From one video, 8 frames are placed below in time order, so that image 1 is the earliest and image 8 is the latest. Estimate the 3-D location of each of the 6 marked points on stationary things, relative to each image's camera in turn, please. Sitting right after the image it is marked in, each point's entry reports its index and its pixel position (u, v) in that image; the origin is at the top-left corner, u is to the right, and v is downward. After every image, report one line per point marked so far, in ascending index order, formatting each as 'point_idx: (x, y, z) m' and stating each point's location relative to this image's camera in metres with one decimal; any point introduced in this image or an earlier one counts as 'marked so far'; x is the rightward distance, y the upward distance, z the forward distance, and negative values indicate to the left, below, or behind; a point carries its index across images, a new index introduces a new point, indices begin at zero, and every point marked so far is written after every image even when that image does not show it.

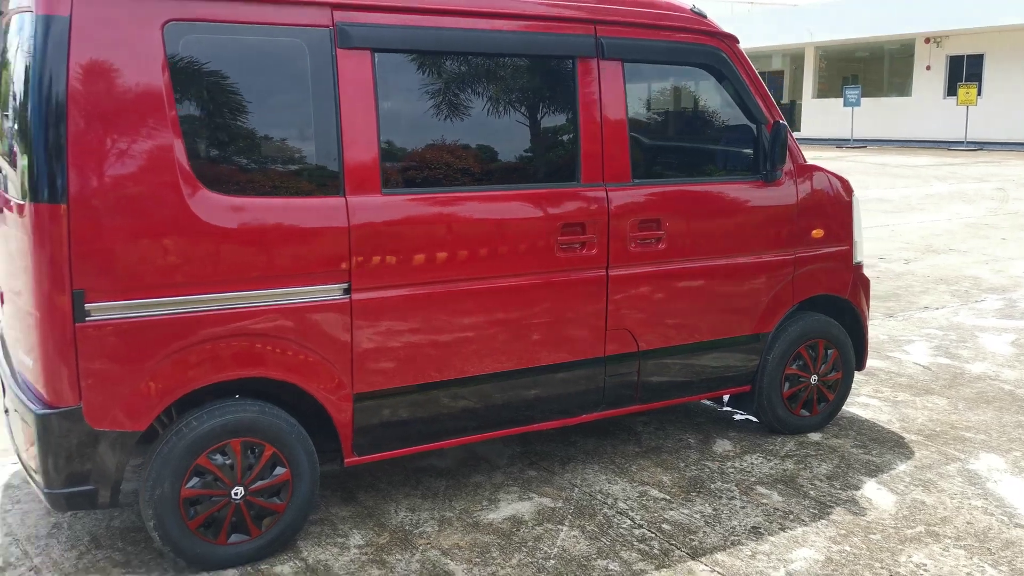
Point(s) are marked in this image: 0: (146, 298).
0: (-1.2, 0.0, +2.7) m
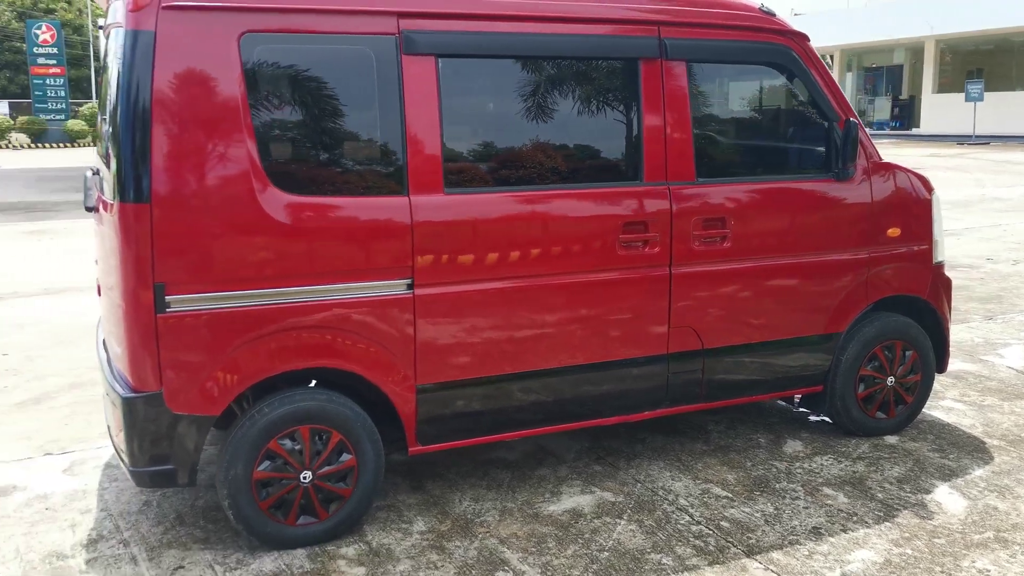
0: (-1.0, 0.0, +2.9) m
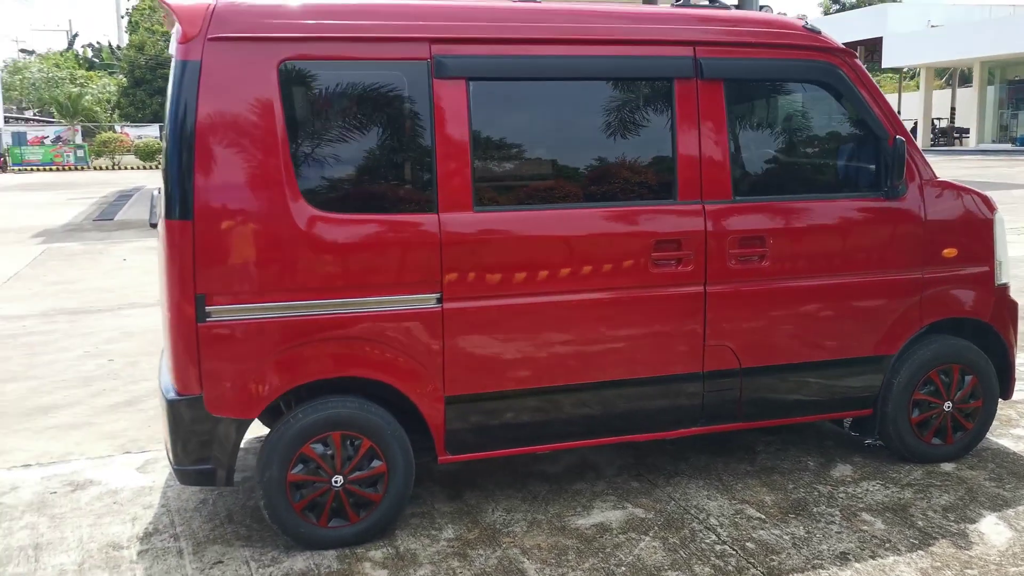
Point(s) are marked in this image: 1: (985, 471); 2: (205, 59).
0: (-1.0, -0.1, +3.1) m
1: (+2.3, -0.9, +3.9) m
2: (-1.1, +0.8, +3.0) m
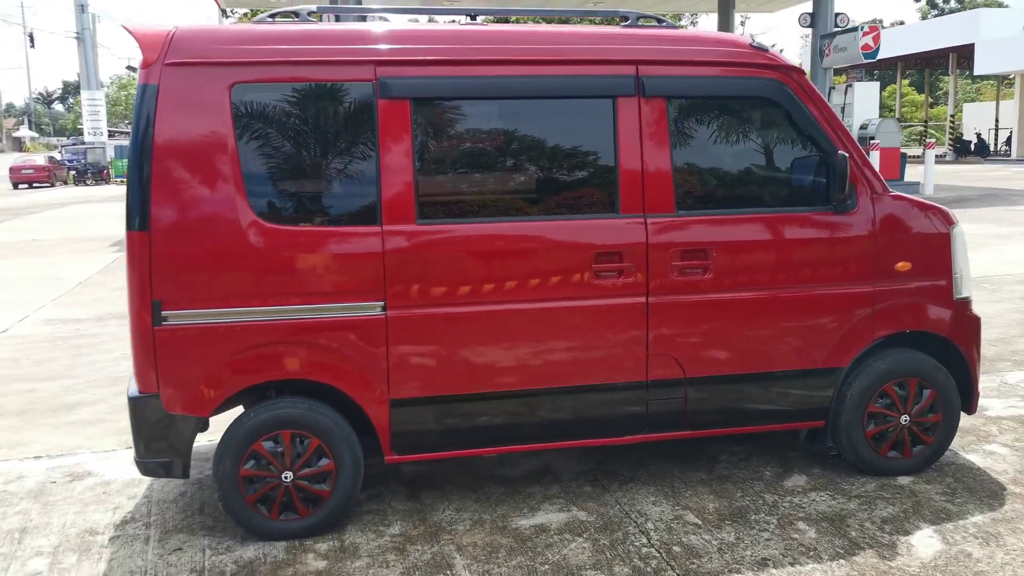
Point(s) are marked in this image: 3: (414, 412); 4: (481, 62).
0: (-1.2, -0.1, +3.3) m
1: (+2.0, -0.9, +3.9) m
2: (-1.4, +0.8, +3.2) m
3: (-0.4, -0.5, +3.6) m
4: (-0.1, +1.0, +3.5) m
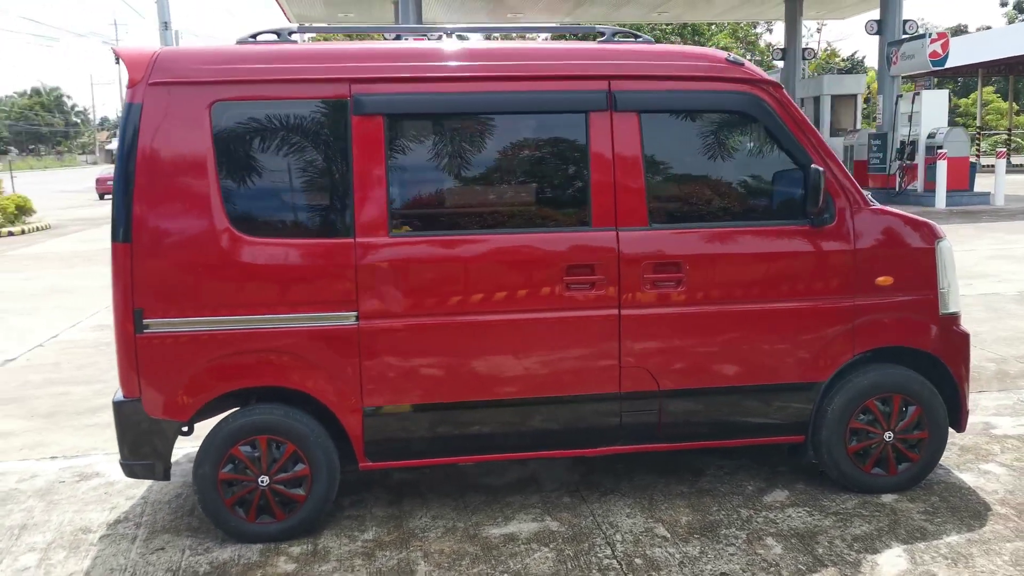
0: (-1.4, -0.1, +3.4) m
1: (+1.9, -1.0, +3.8) m
2: (-1.5, +0.8, +3.4) m
3: (-0.6, -0.6, +3.6) m
4: (-0.2, +0.9, +3.6) m
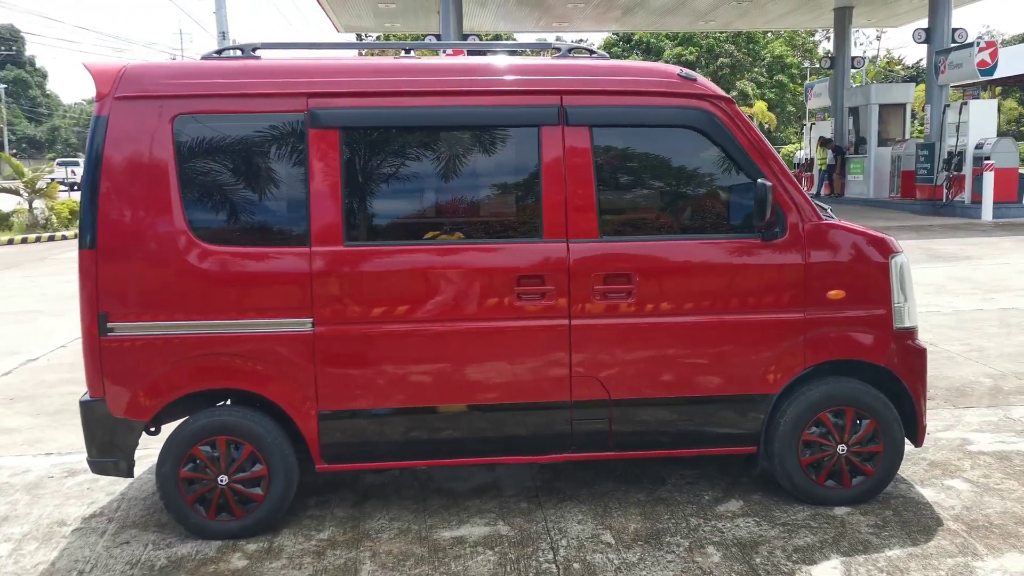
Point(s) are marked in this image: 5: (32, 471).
0: (-1.6, -0.1, +3.6) m
1: (+1.7, -1.1, +3.8) m
2: (-1.7, +0.8, +3.6) m
3: (-0.8, -0.6, +3.8) m
4: (-0.5, +0.9, +3.7) m
5: (-3.0, -1.1, +5.1) m
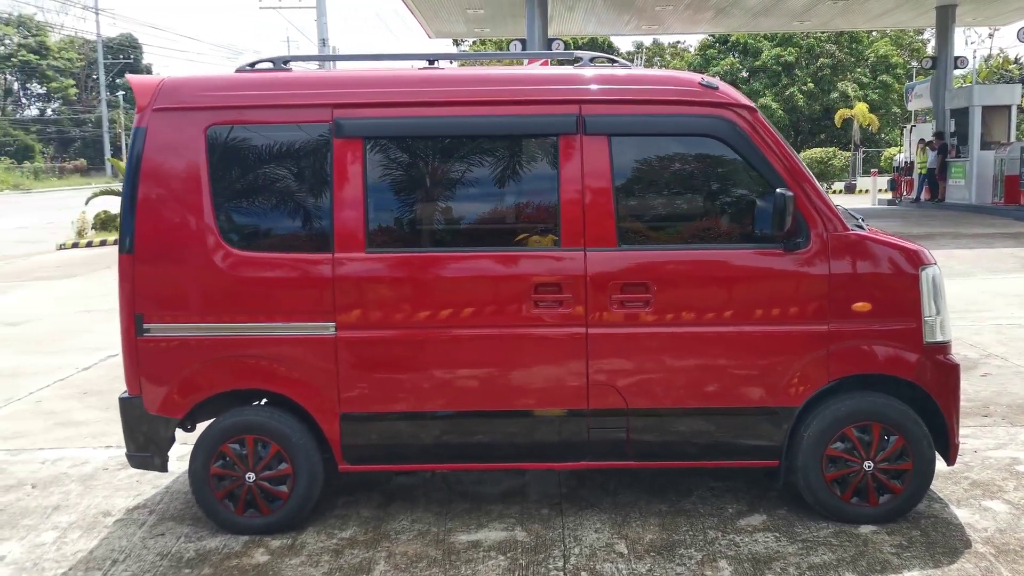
0: (-1.5, -0.2, +3.8) m
1: (+1.8, -1.1, +3.7) m
2: (-1.7, +0.7, +3.8) m
3: (-0.7, -0.7, +3.9) m
4: (-0.4, +0.9, +3.8) m
5: (-2.8, -1.1, +5.4) m
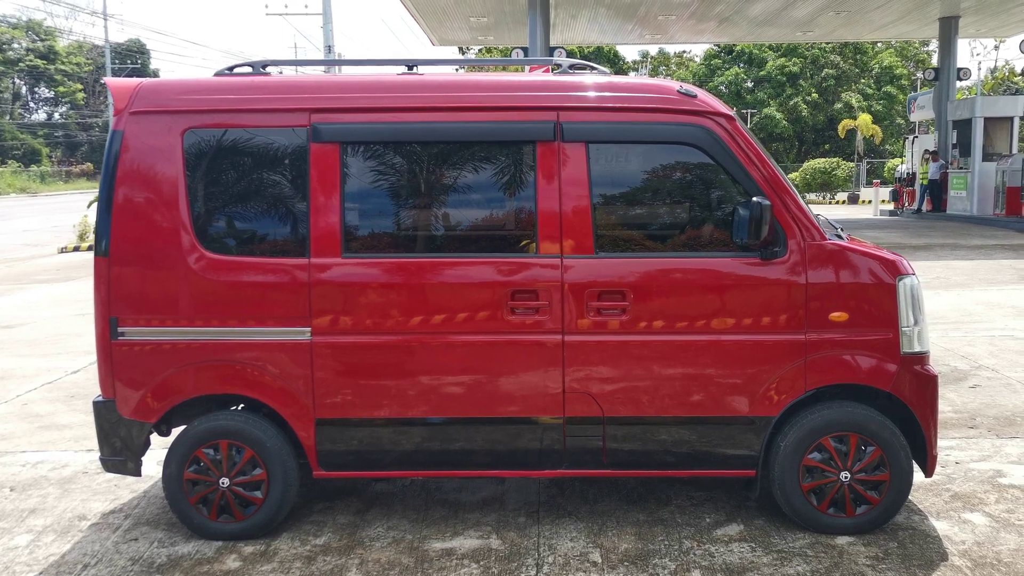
0: (-1.6, -0.2, +3.8) m
1: (+1.6, -1.2, +3.7) m
2: (-1.8, +0.7, +3.8) m
3: (-0.8, -0.7, +3.9) m
4: (-0.5, +0.8, +3.8) m
5: (-2.9, -1.2, +5.3) m
